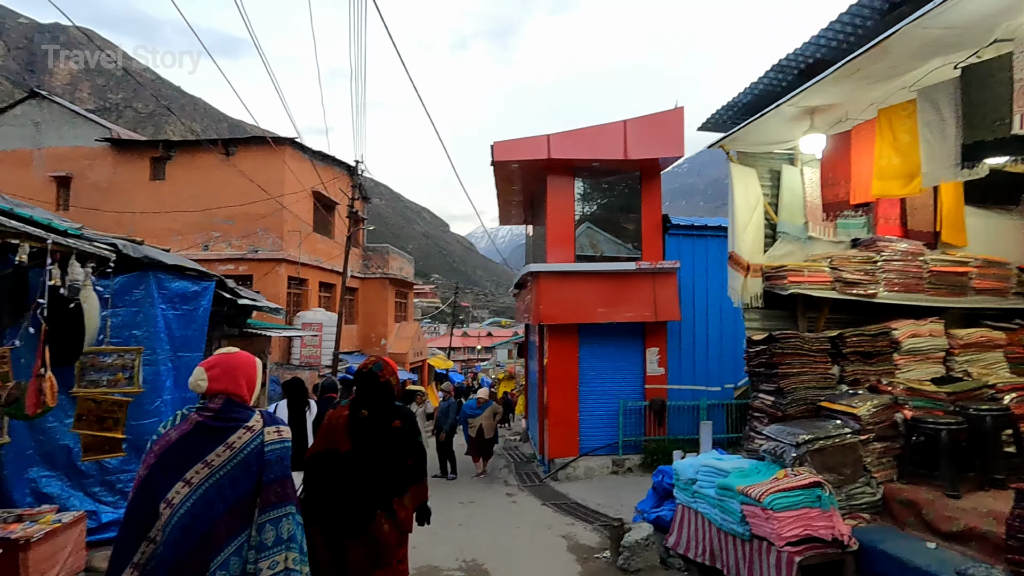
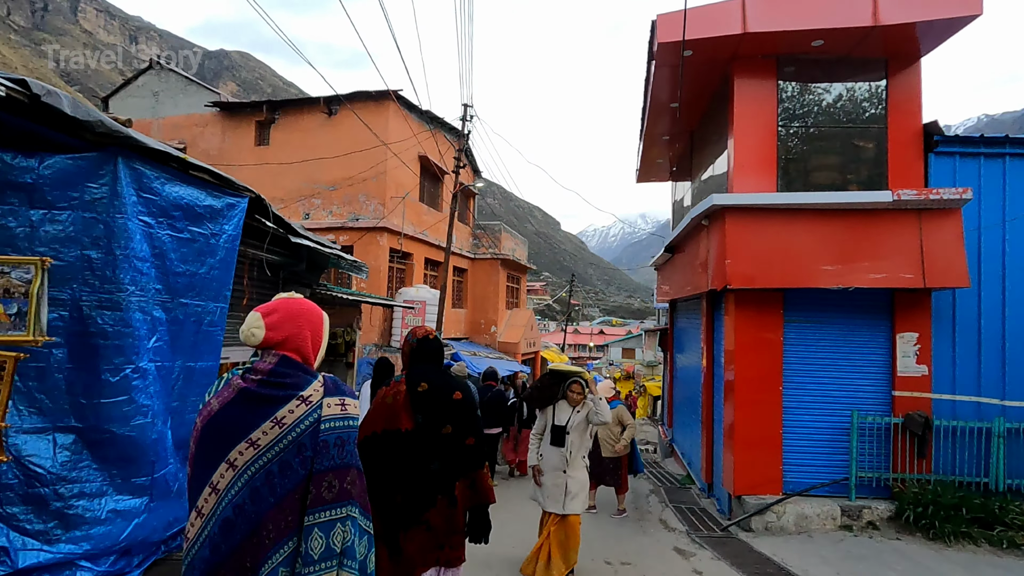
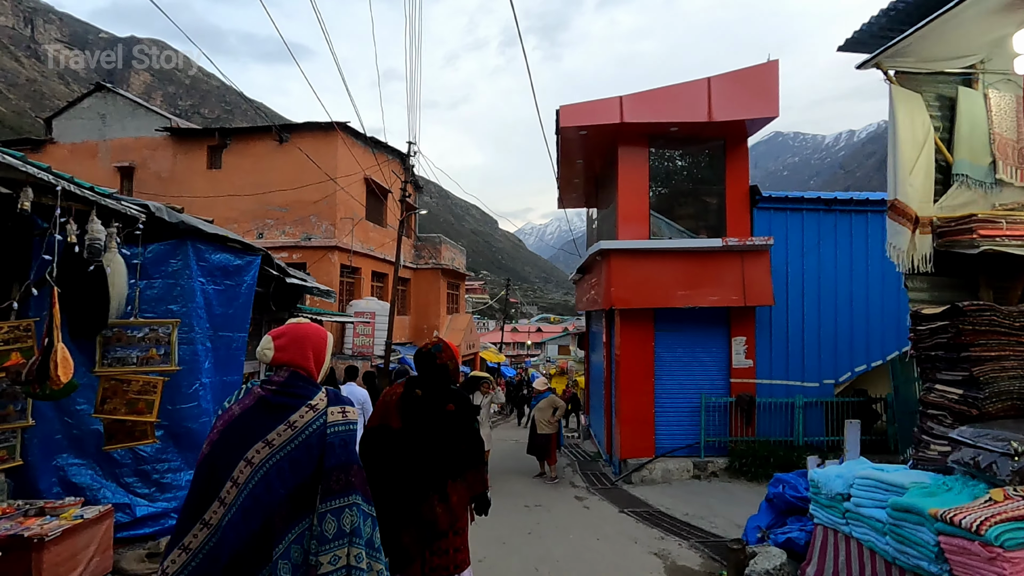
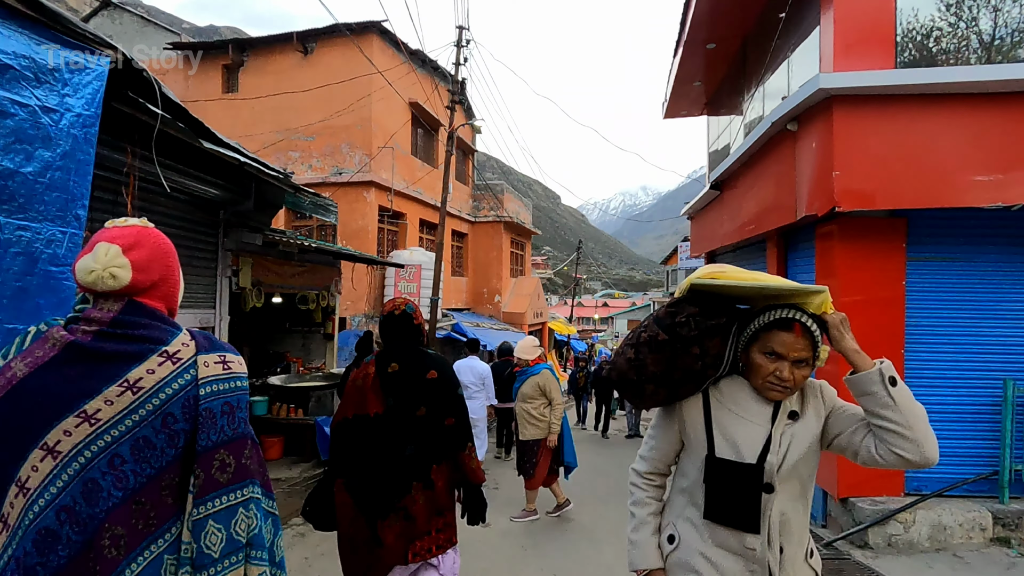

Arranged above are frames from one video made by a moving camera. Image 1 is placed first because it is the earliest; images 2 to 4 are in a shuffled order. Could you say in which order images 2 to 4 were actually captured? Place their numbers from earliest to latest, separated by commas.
3, 2, 4
